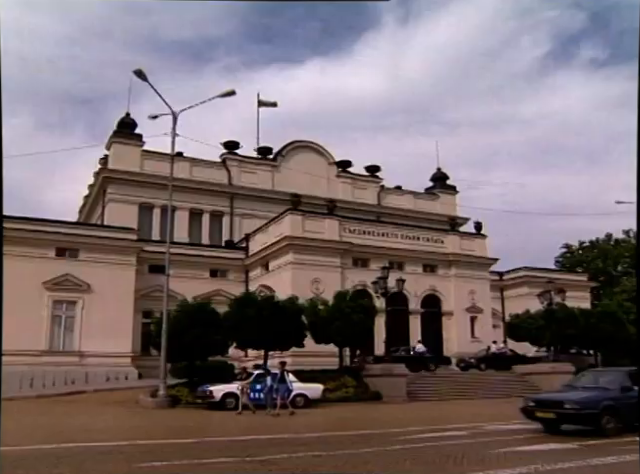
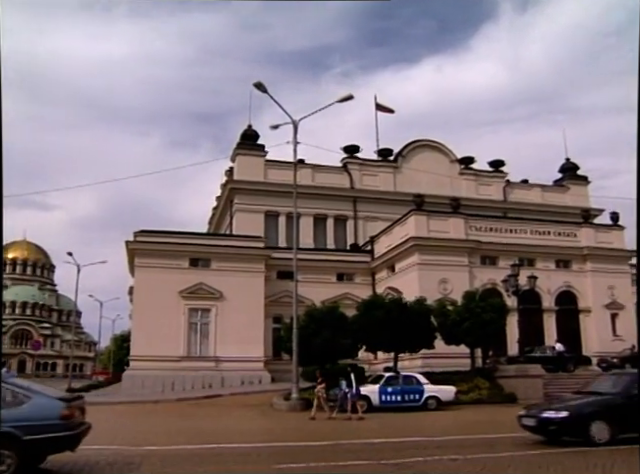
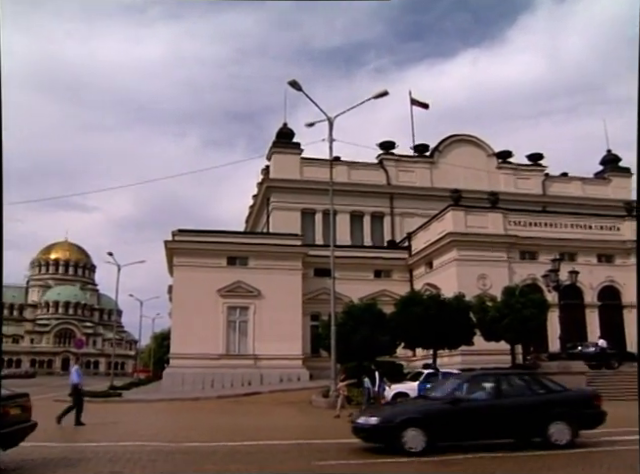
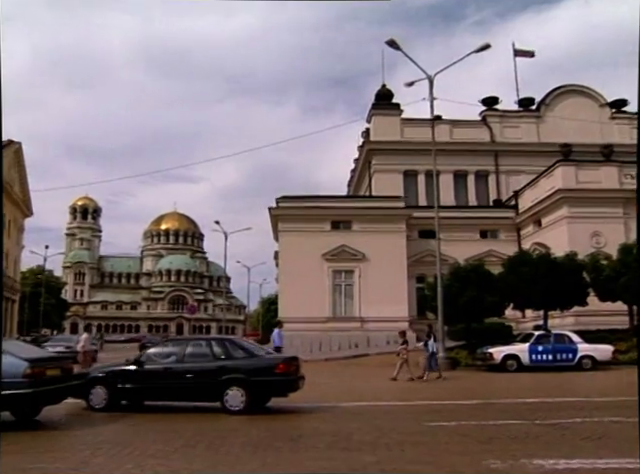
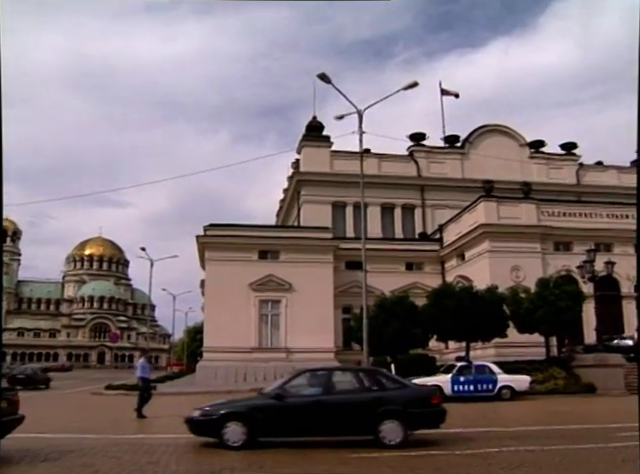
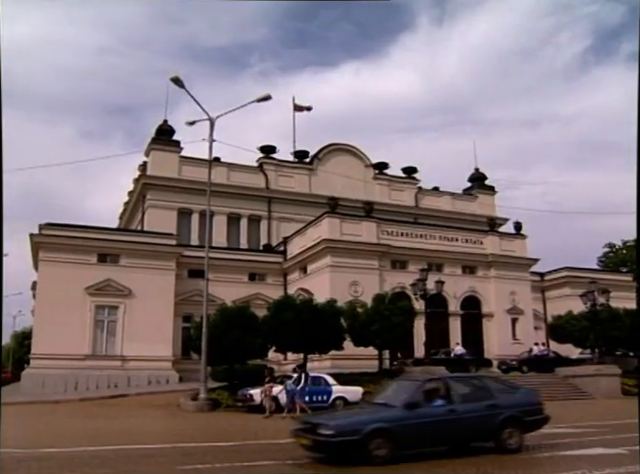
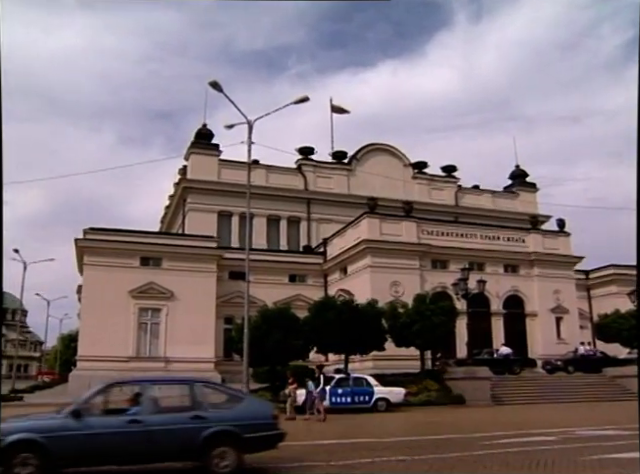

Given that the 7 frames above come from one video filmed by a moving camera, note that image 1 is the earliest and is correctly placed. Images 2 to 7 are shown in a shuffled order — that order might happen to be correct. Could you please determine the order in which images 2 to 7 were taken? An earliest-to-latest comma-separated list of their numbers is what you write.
6, 7, 2, 3, 5, 4
